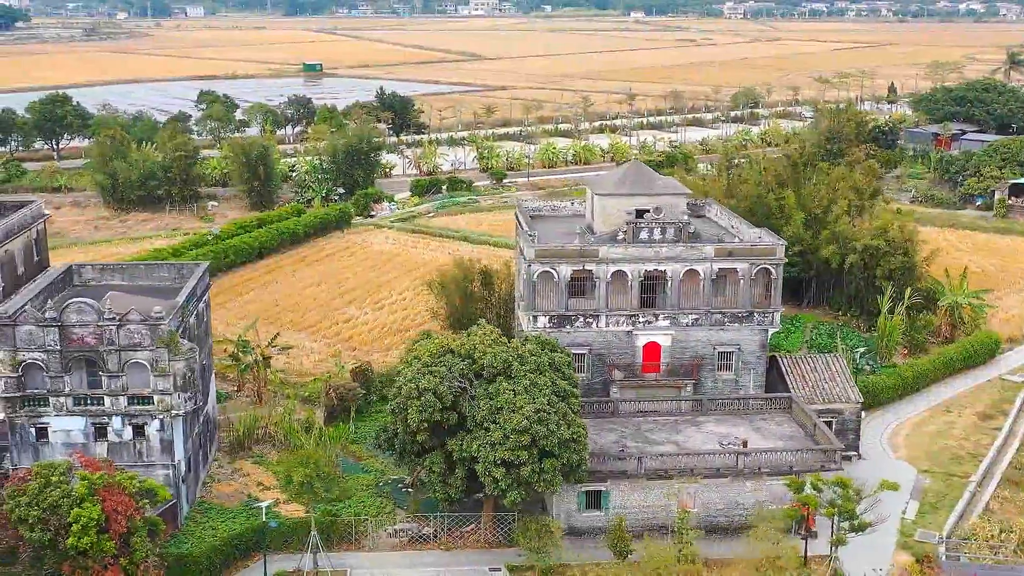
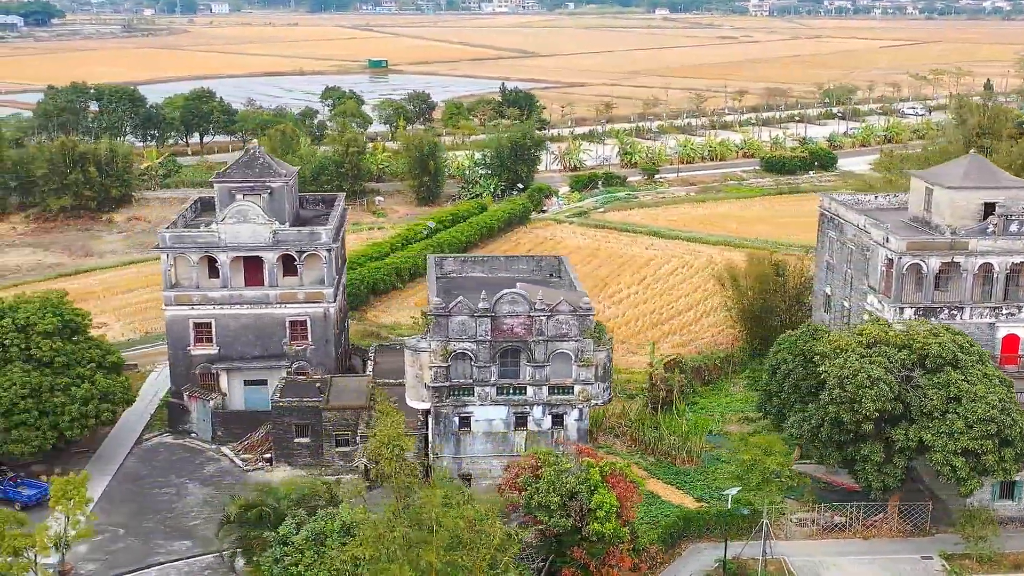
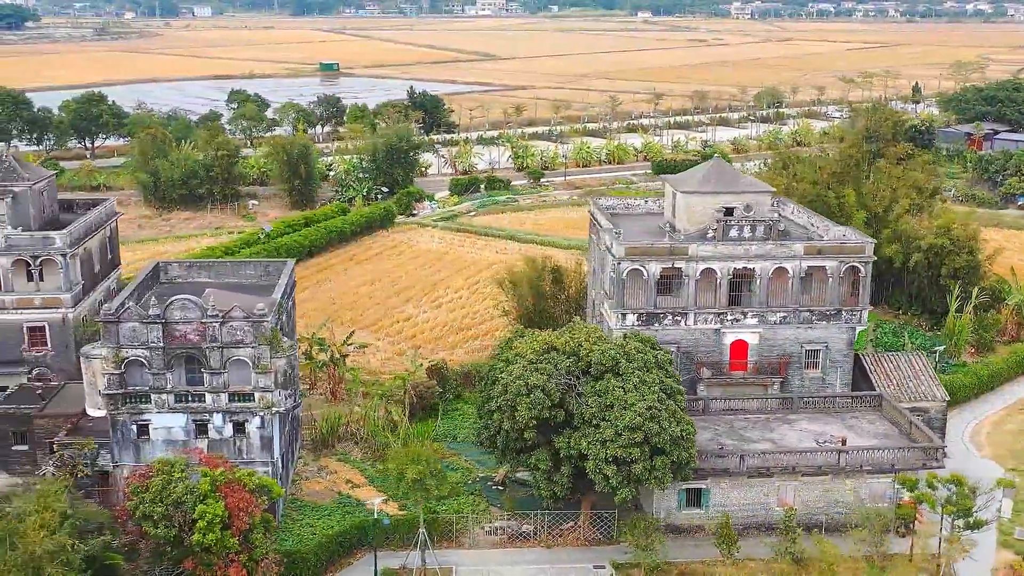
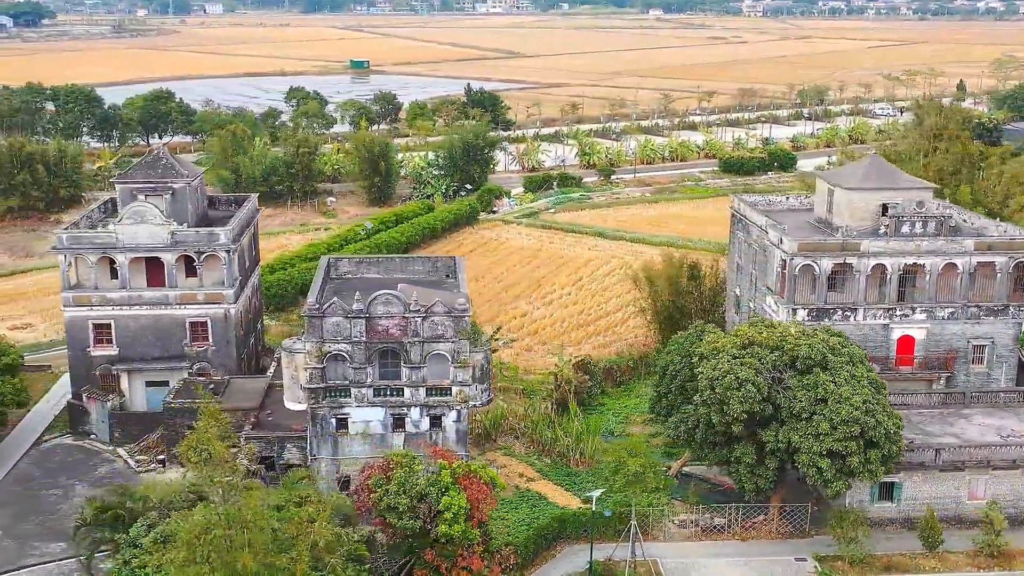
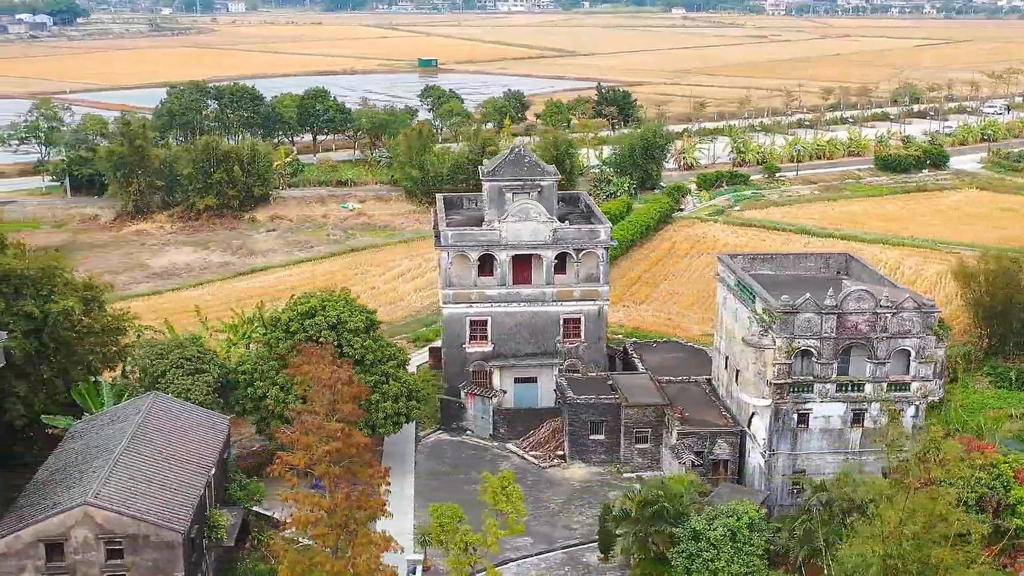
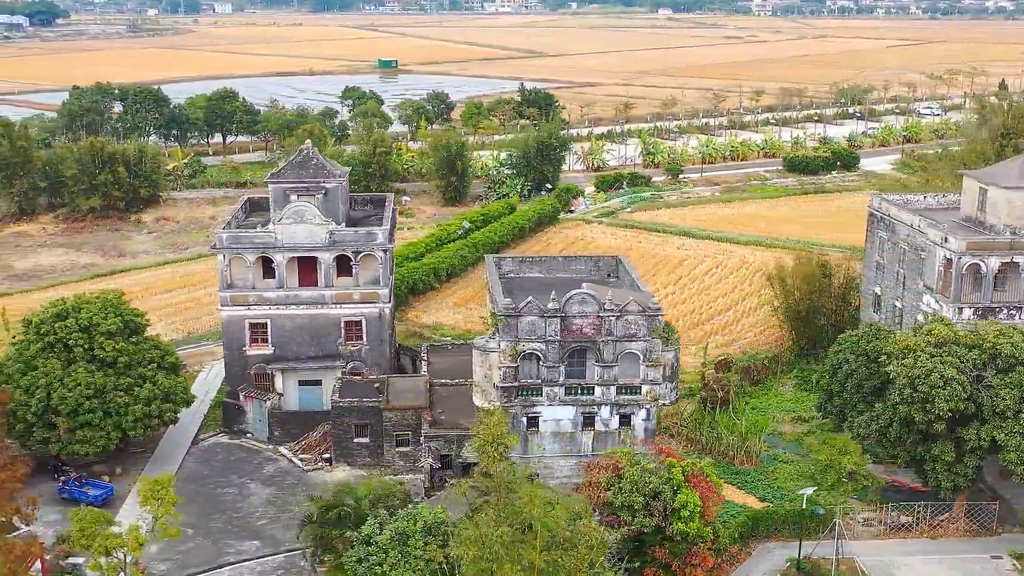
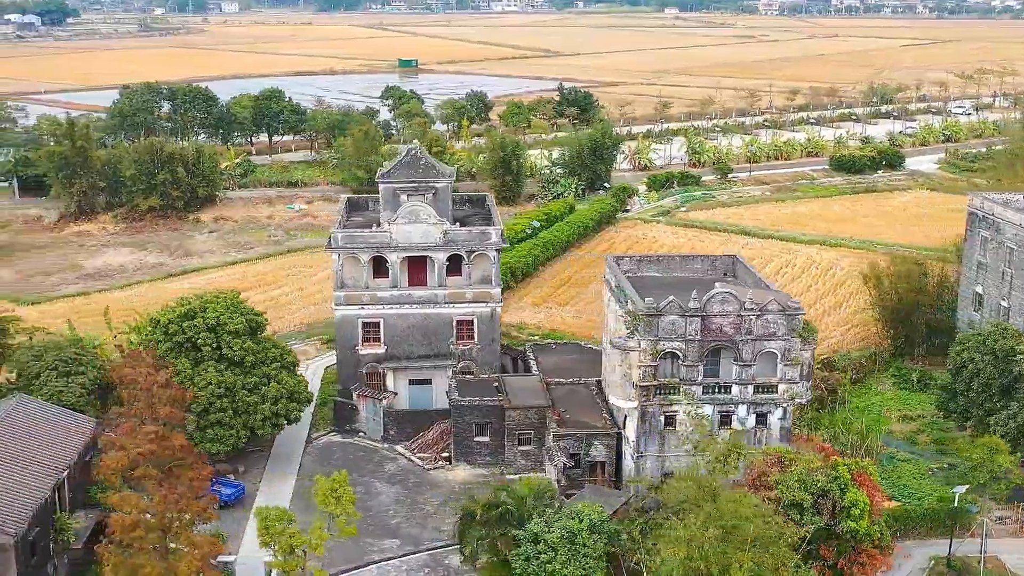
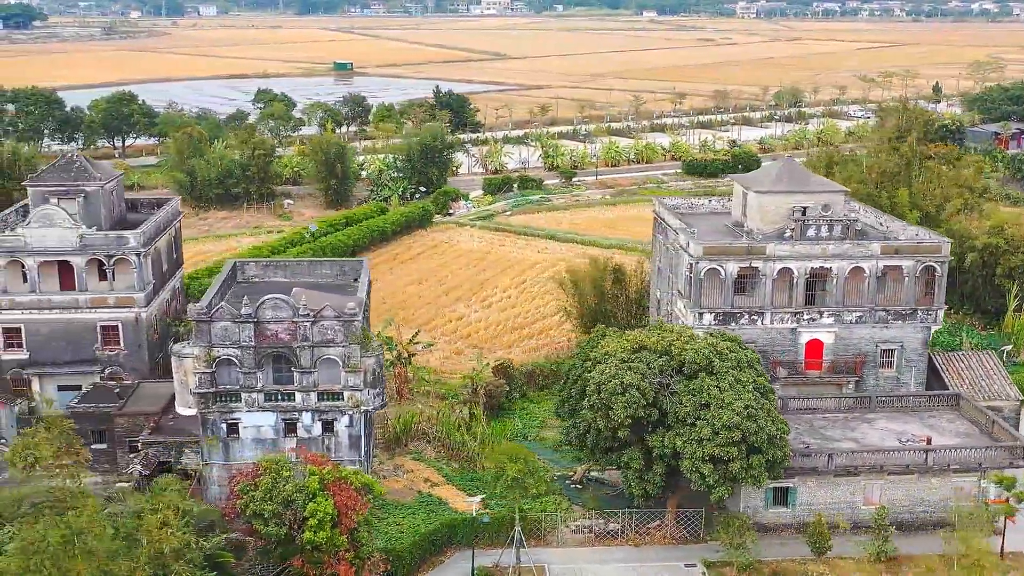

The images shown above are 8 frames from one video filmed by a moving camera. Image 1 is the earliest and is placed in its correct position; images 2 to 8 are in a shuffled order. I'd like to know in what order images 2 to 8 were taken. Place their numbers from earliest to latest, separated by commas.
3, 8, 4, 2, 6, 7, 5
